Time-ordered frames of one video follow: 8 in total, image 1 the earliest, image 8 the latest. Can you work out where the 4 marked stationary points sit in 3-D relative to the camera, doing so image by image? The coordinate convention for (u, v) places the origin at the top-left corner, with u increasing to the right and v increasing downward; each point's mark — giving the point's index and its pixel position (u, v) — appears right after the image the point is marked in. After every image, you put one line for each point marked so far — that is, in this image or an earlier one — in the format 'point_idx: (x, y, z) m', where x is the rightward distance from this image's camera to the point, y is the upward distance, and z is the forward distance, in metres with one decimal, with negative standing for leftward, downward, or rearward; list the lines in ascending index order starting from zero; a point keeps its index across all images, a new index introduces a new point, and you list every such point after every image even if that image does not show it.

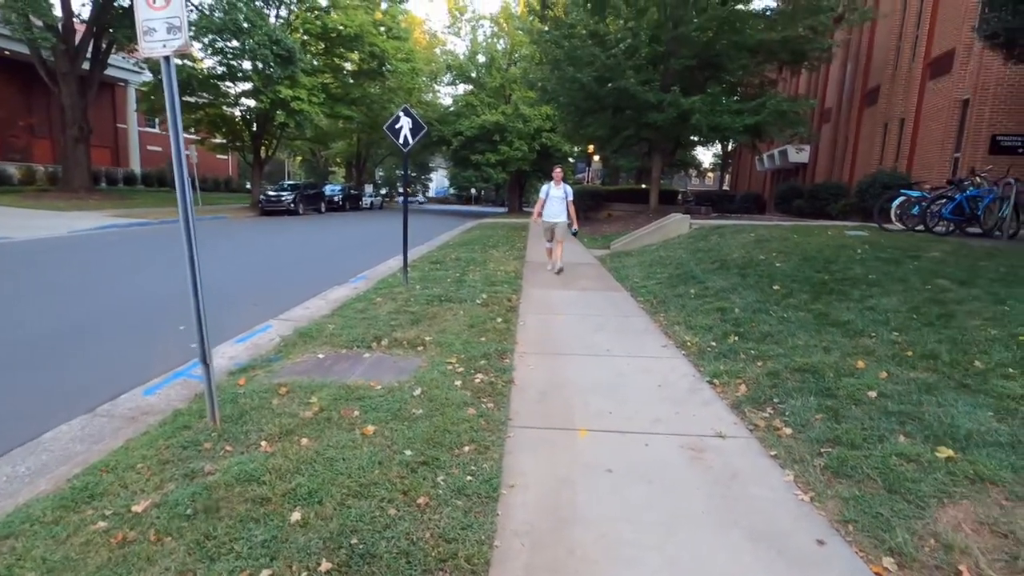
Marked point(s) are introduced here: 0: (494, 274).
0: (-0.4, +0.3, +10.6) m
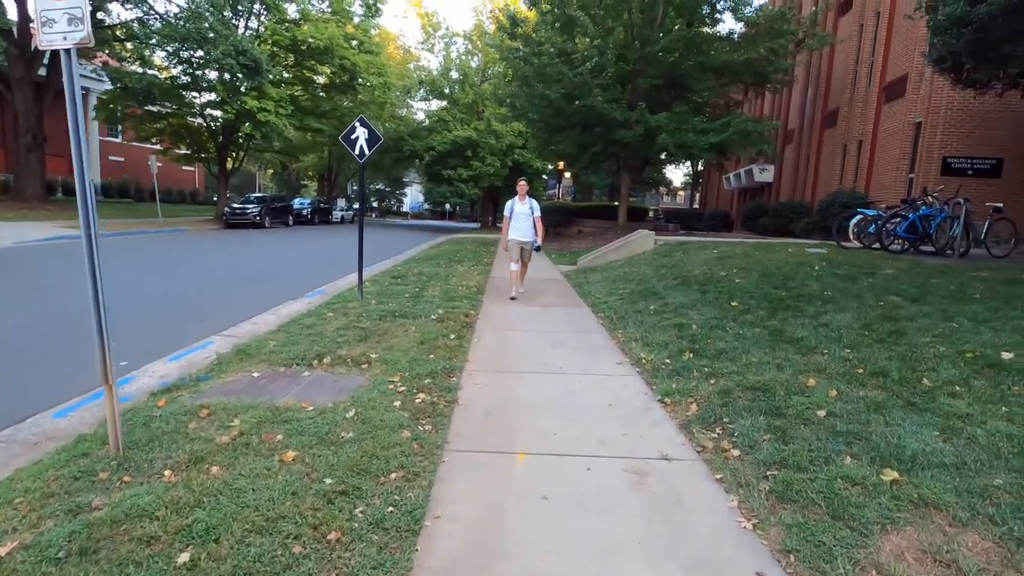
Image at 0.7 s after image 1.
0: (-1.1, 0.0, +10.4) m
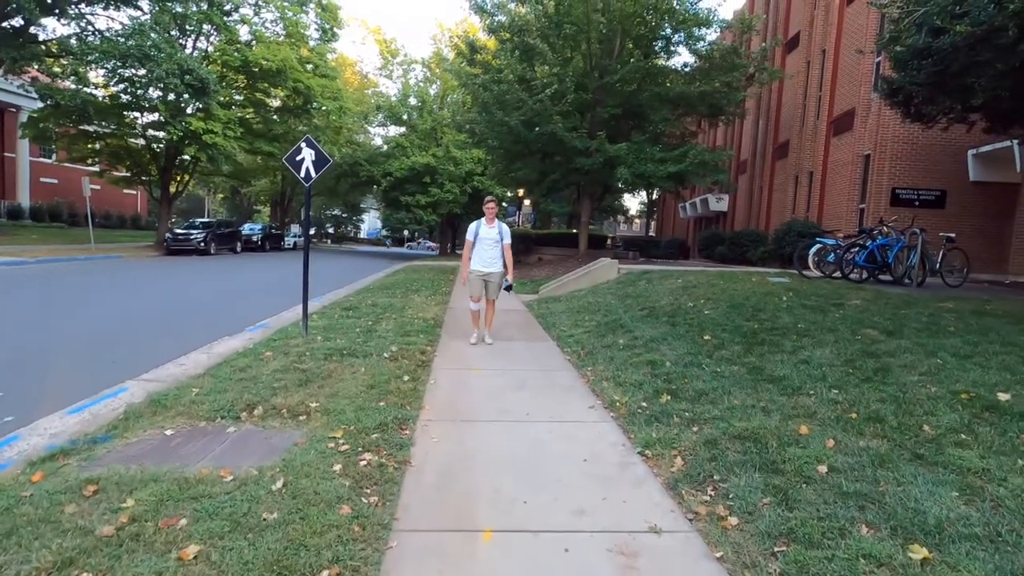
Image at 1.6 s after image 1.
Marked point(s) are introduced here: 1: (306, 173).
0: (-1.8, -0.6, +9.7) m
1: (-3.0, +1.7, +7.8) m
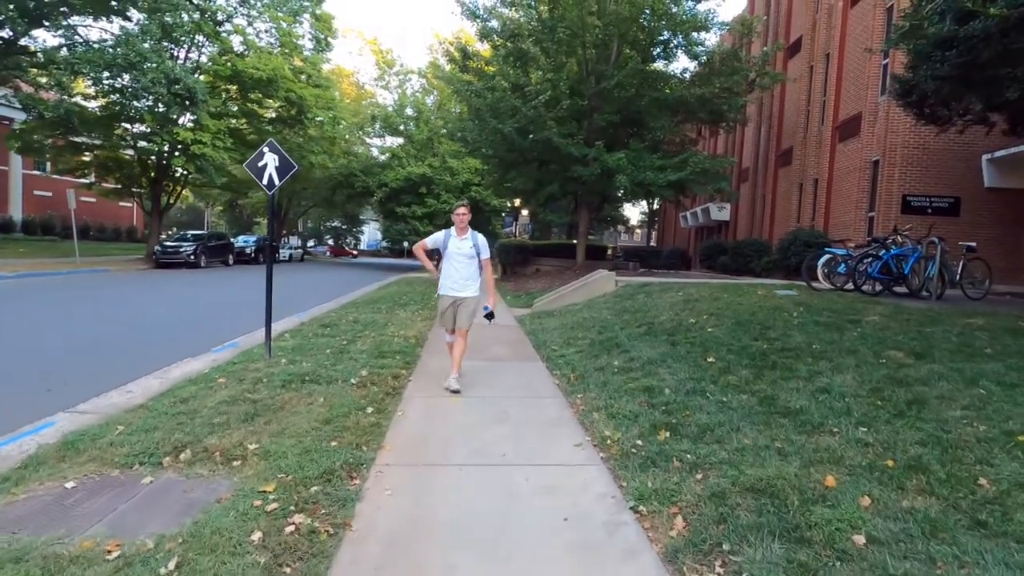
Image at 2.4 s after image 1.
0: (-2.0, -0.9, +8.9) m
1: (-3.2, +1.4, +7.1) m
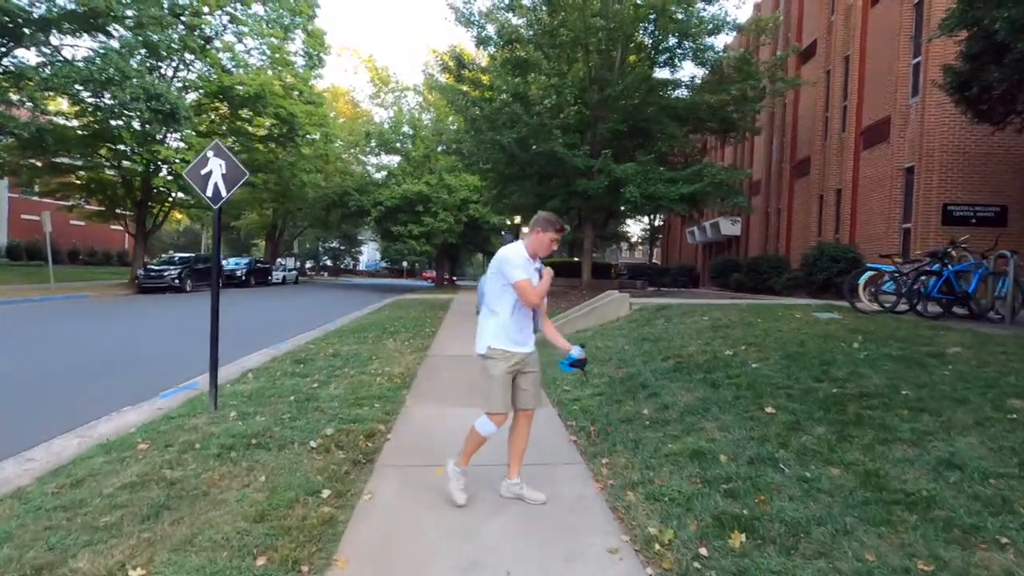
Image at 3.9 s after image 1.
0: (-2.0, -1.3, +7.5) m
1: (-3.2, +1.1, +5.8) m
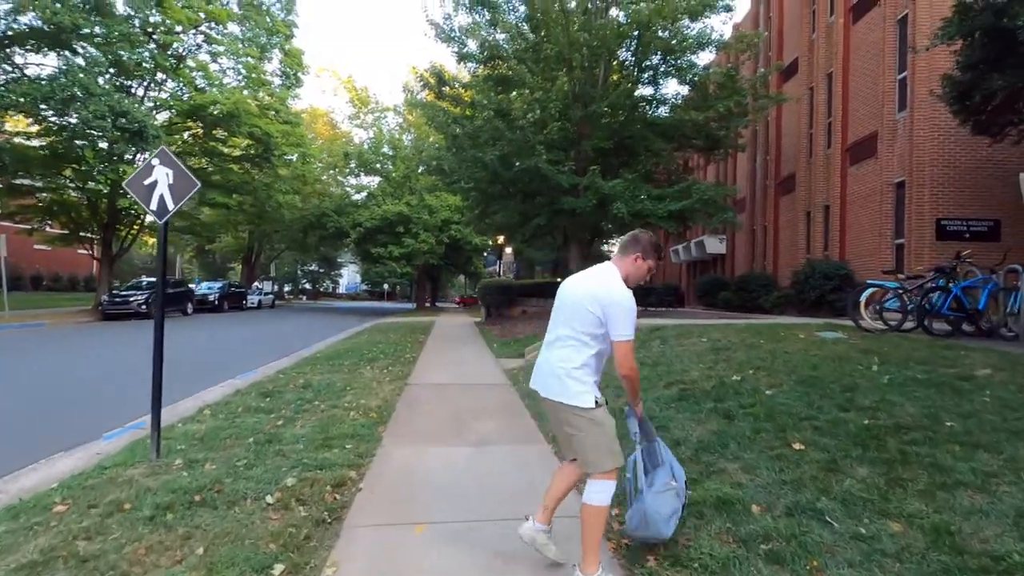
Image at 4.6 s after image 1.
0: (-2.1, -1.6, +6.7) m
1: (-3.3, +0.8, +5.1) m
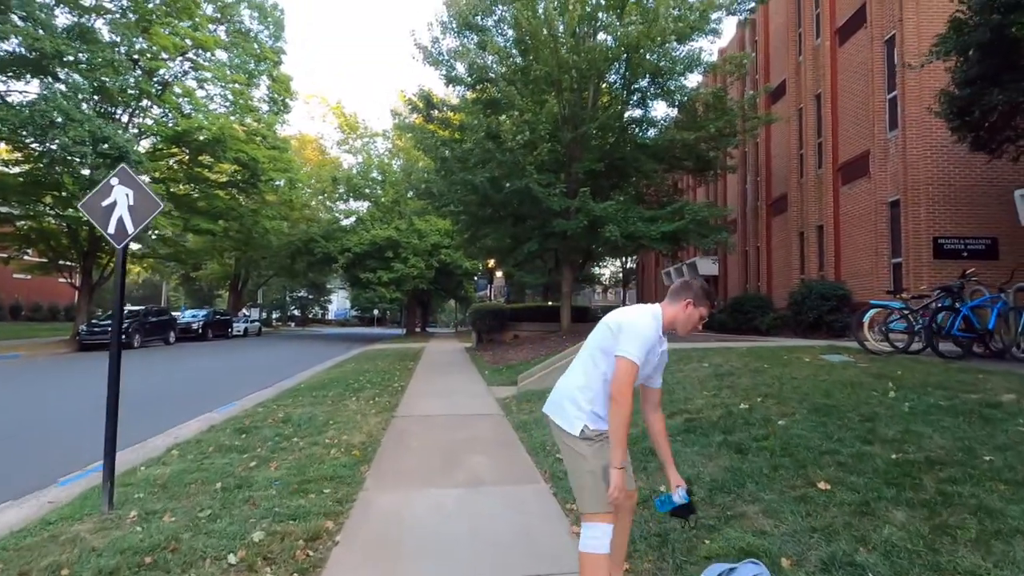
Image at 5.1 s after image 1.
0: (-2.2, -2.0, +6.2) m
1: (-3.4, +0.5, +4.7) m
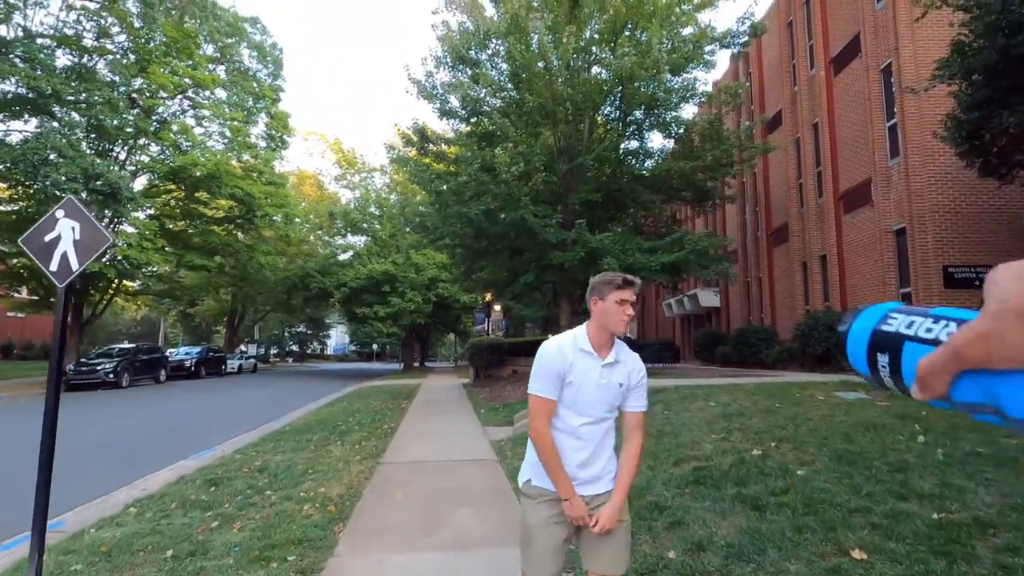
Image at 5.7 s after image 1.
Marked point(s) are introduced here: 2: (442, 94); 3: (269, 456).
0: (-2.3, -2.4, +5.6) m
1: (-3.5, +0.2, +4.2) m
2: (-2.2, +6.1, +16.8) m
3: (-3.9, -2.7, +8.5) m
